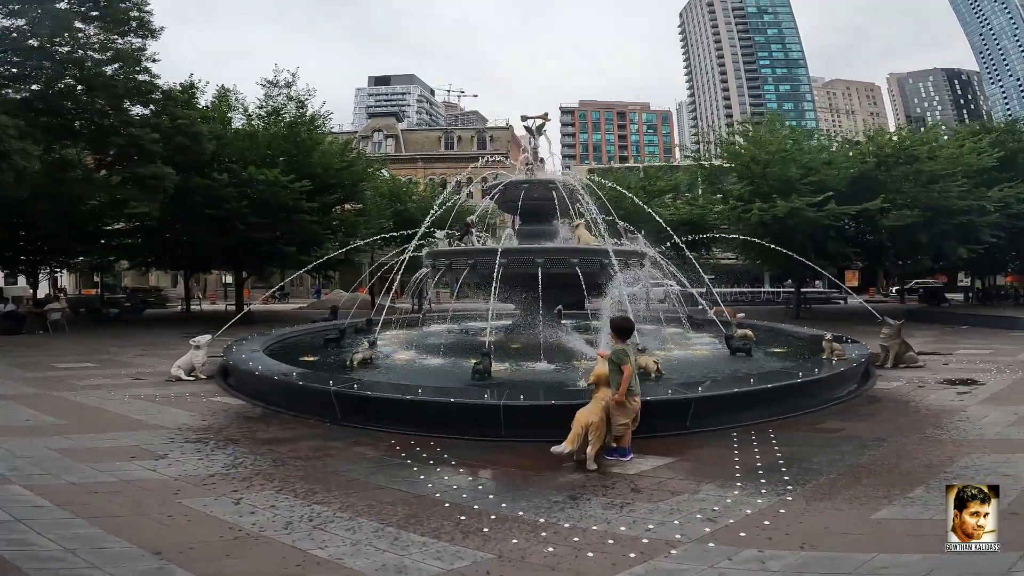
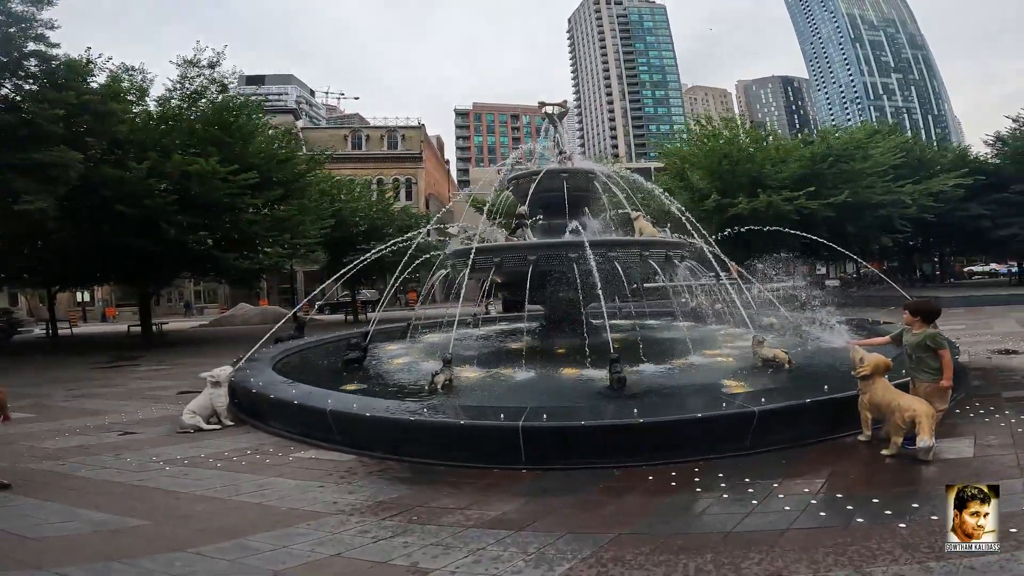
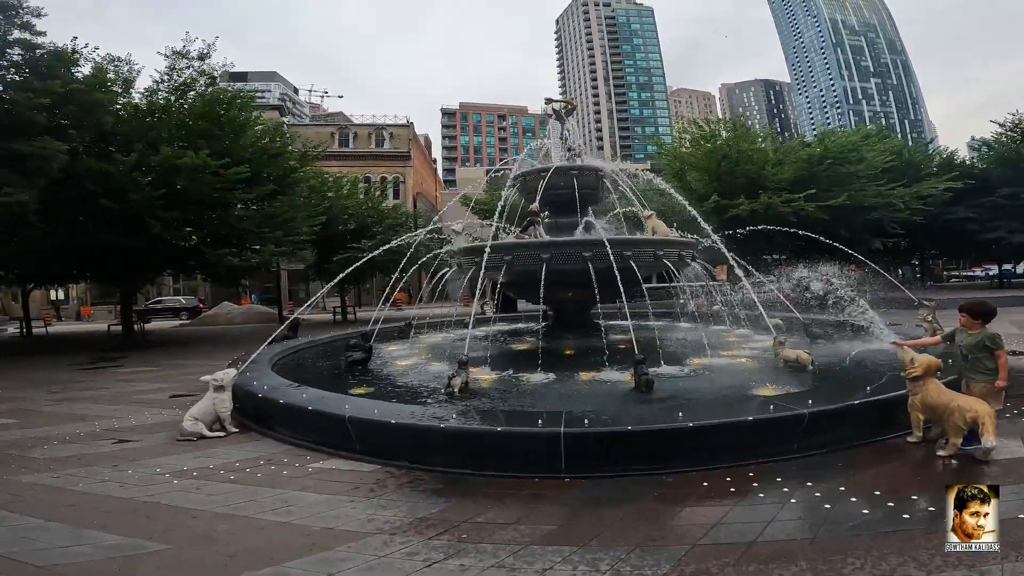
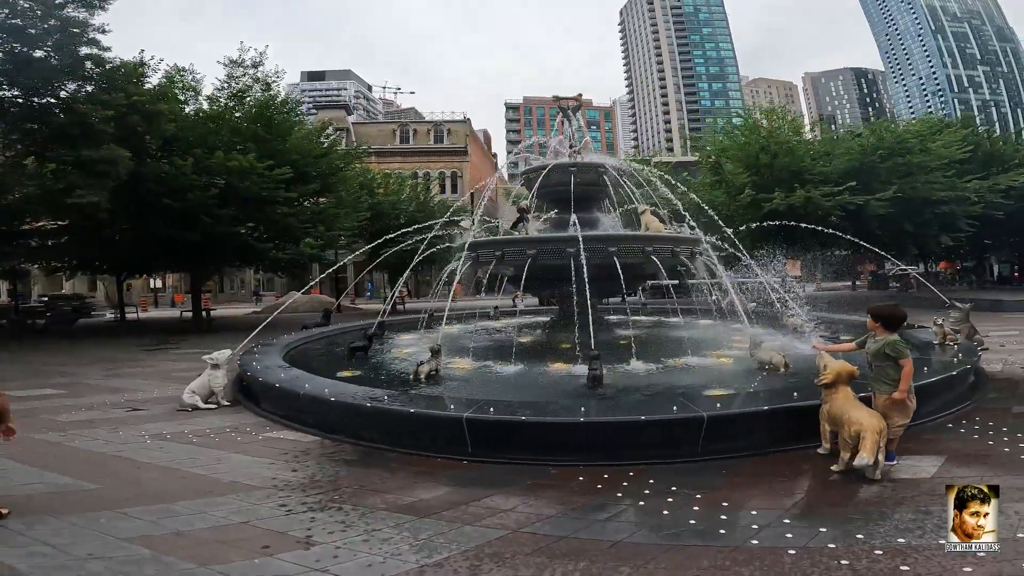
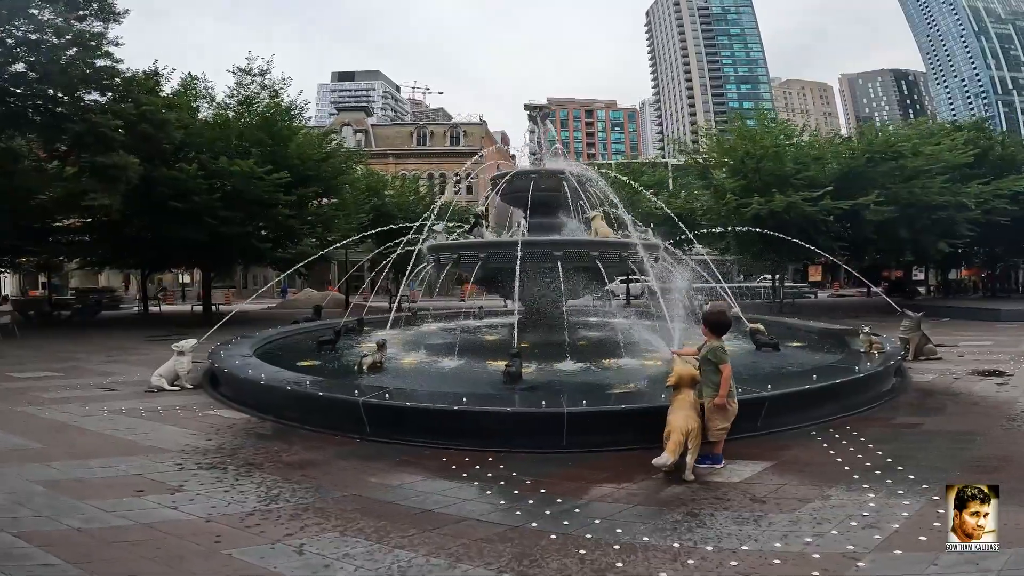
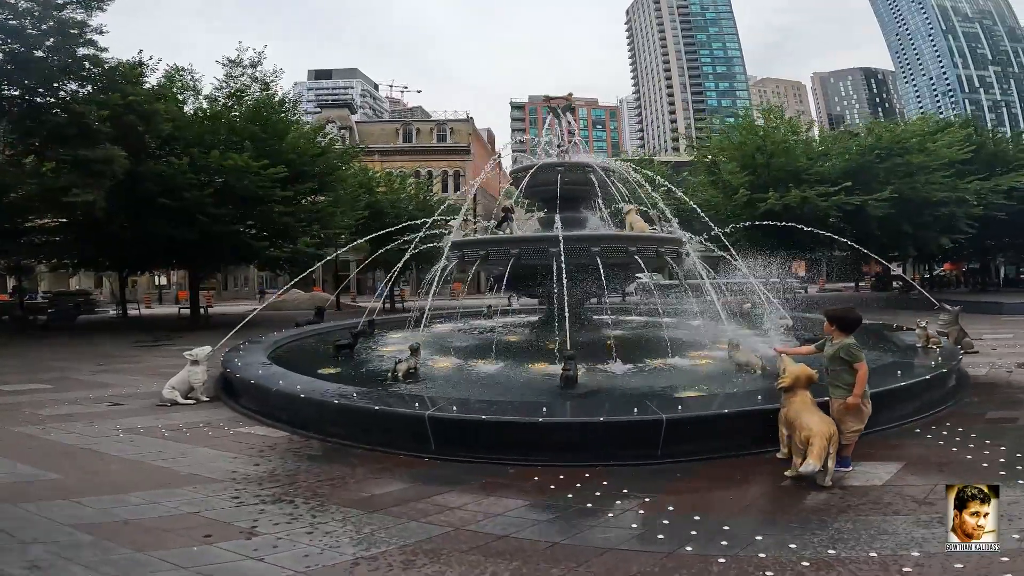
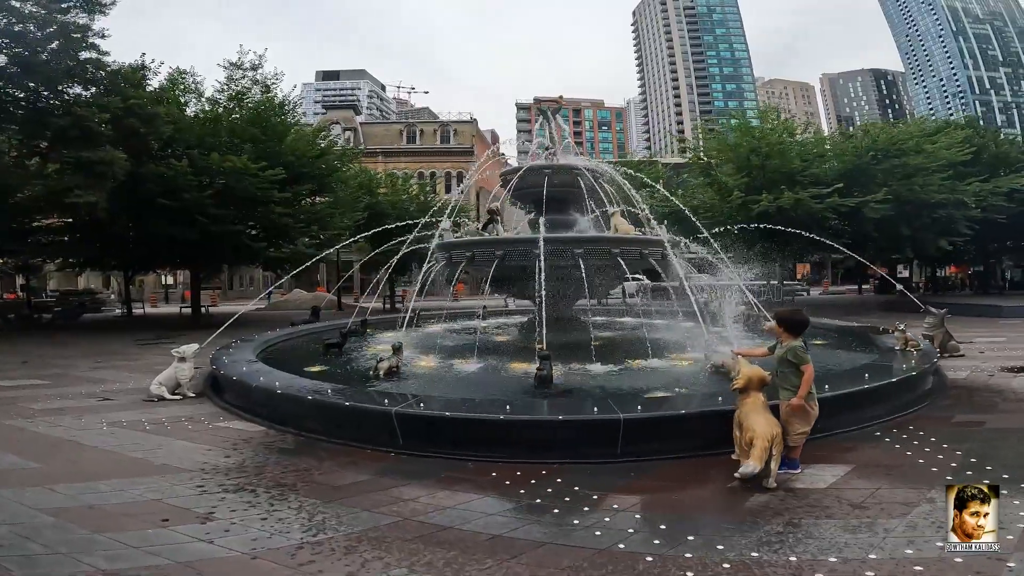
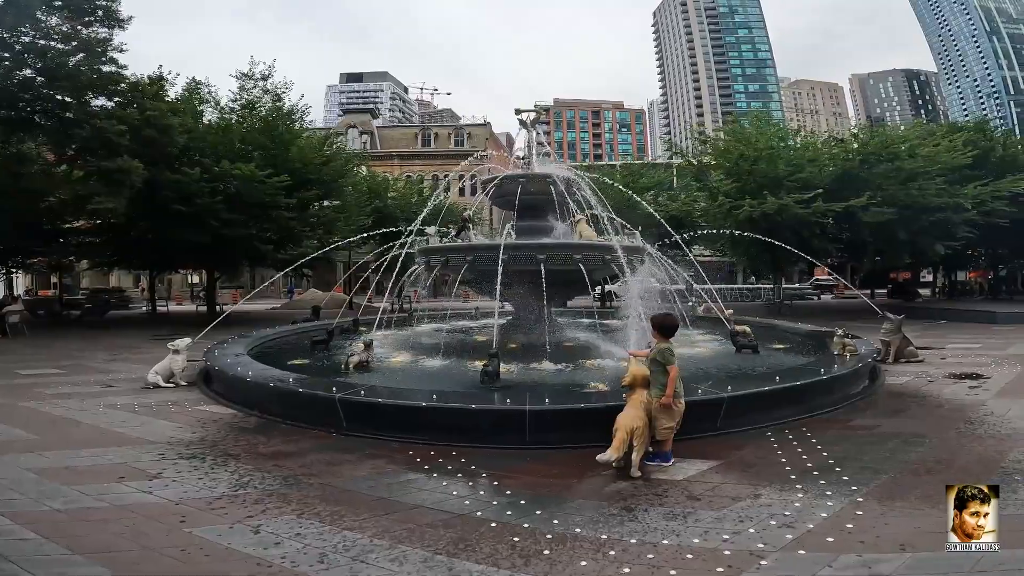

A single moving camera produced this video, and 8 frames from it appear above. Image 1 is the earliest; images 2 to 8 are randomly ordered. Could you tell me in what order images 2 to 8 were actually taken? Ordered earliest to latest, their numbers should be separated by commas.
8, 5, 7, 6, 4, 2, 3
